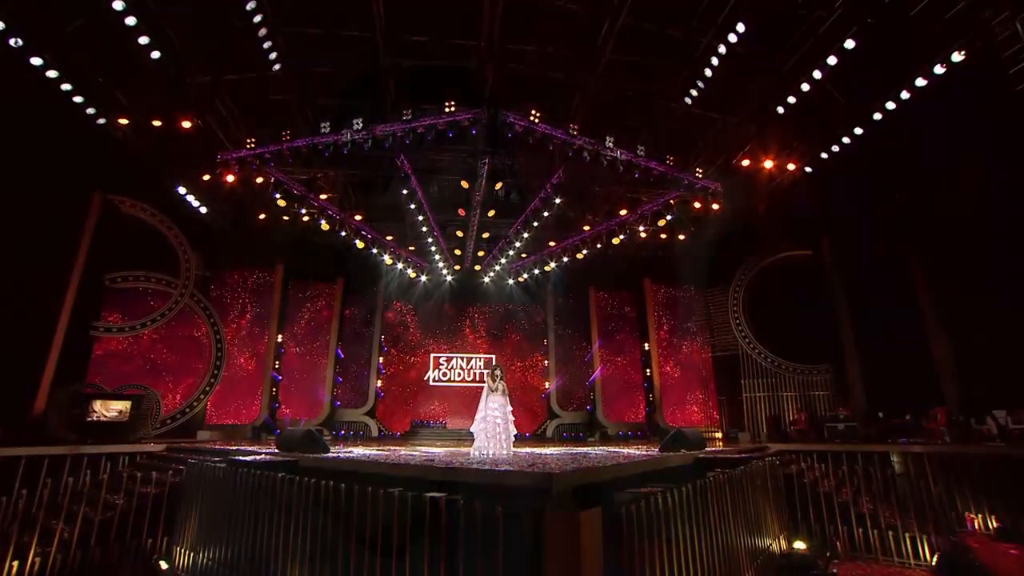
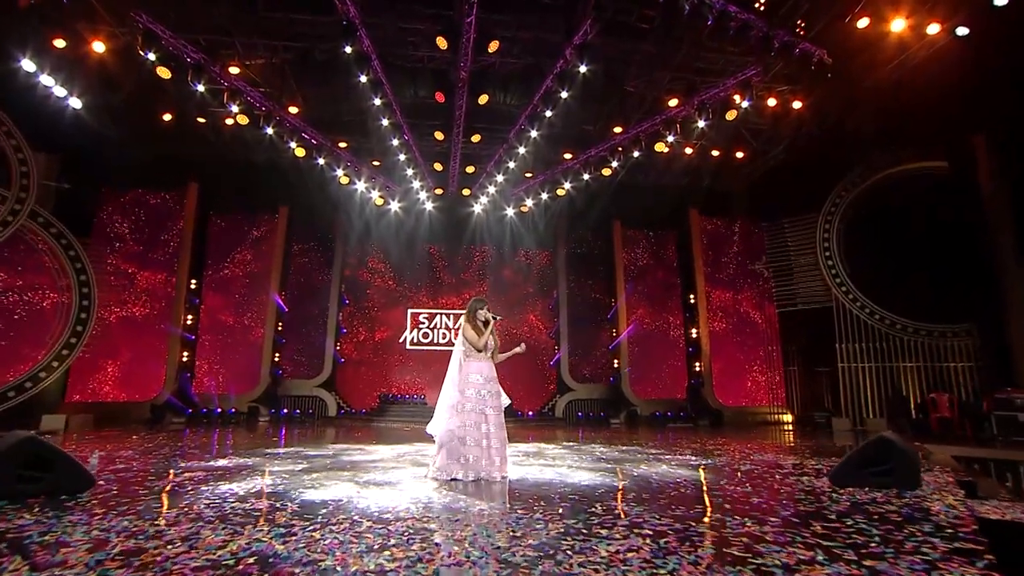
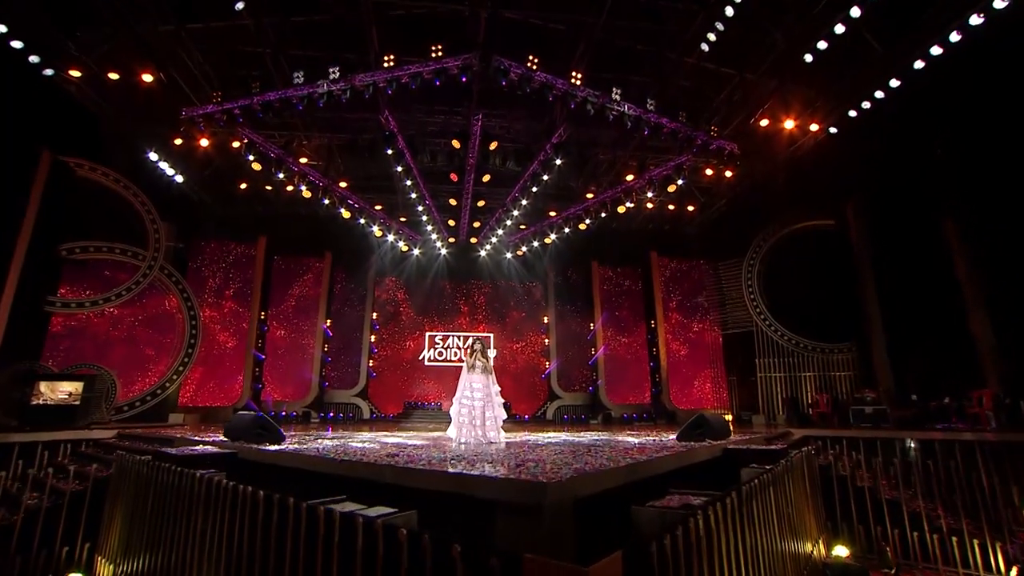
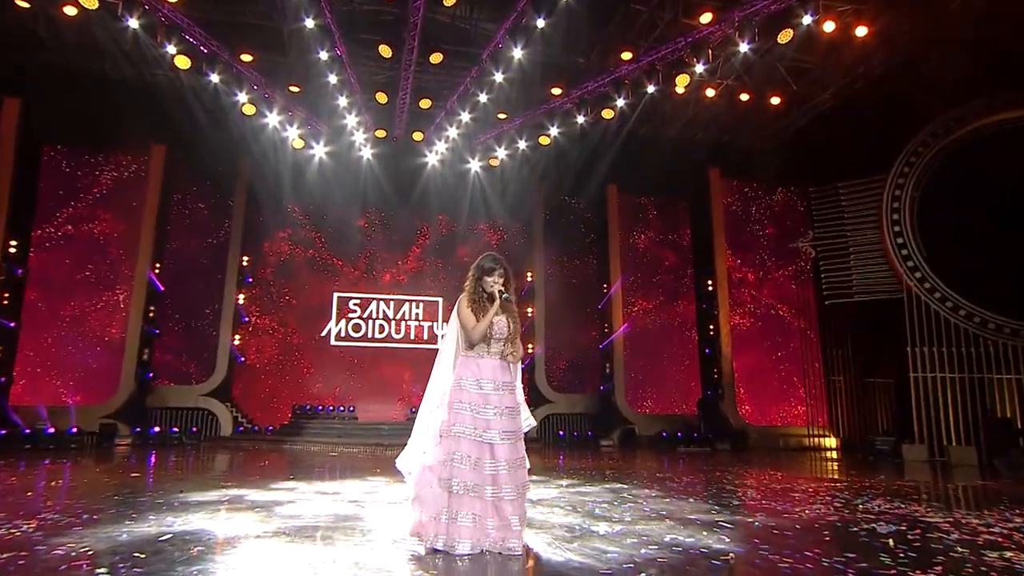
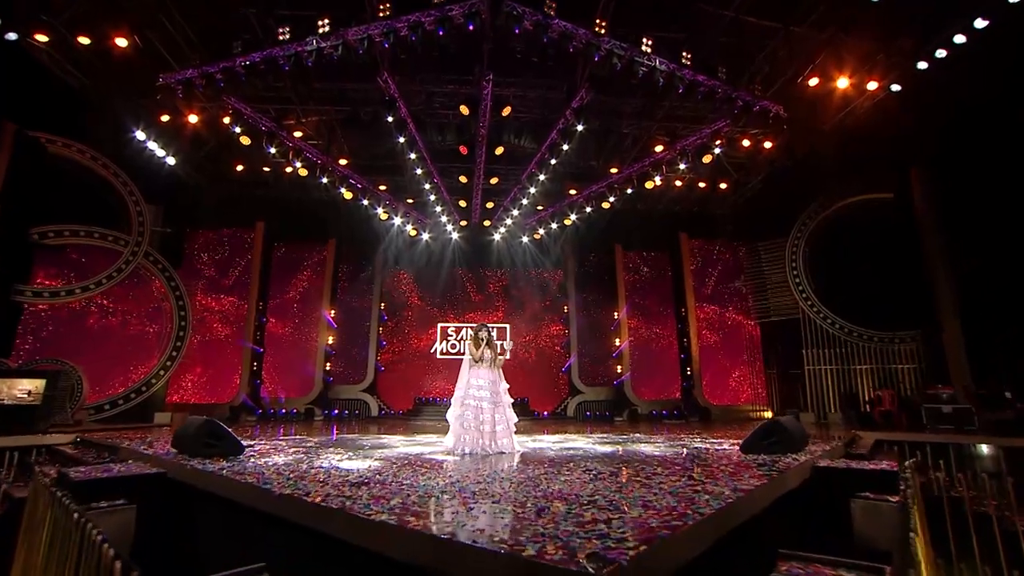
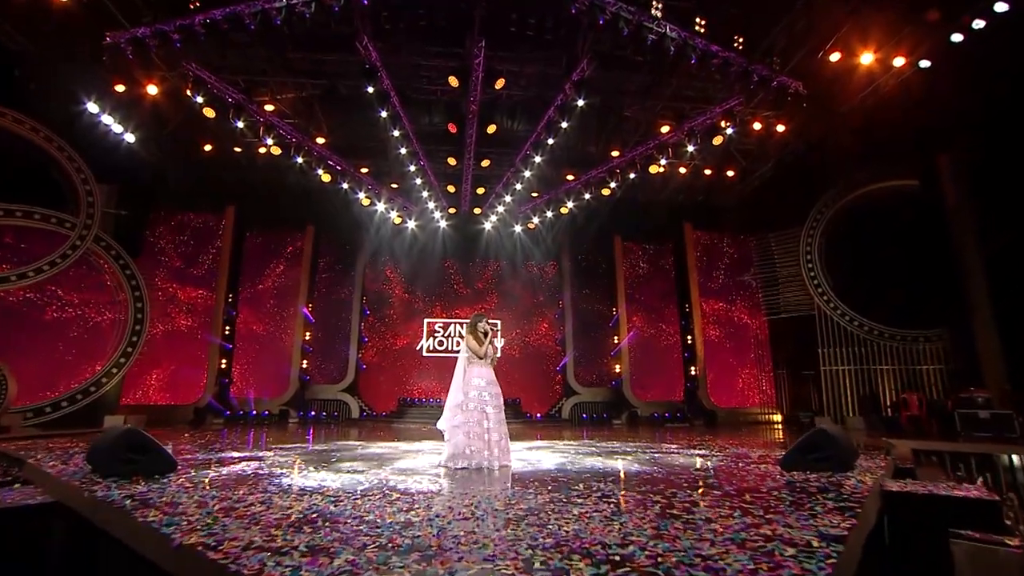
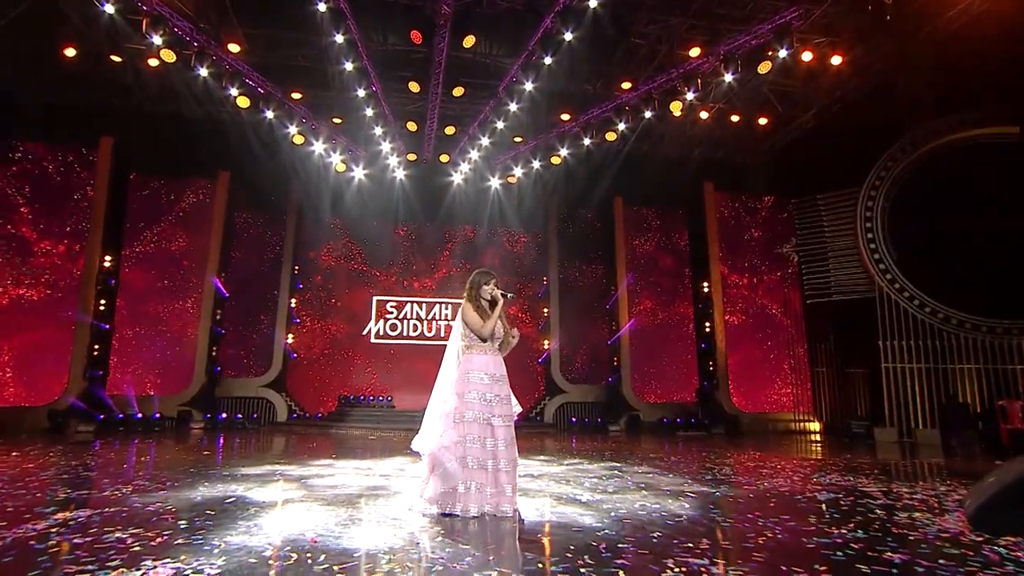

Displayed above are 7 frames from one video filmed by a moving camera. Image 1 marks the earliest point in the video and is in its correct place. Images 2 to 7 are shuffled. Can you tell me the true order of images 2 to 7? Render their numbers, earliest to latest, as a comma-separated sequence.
3, 5, 6, 2, 7, 4
